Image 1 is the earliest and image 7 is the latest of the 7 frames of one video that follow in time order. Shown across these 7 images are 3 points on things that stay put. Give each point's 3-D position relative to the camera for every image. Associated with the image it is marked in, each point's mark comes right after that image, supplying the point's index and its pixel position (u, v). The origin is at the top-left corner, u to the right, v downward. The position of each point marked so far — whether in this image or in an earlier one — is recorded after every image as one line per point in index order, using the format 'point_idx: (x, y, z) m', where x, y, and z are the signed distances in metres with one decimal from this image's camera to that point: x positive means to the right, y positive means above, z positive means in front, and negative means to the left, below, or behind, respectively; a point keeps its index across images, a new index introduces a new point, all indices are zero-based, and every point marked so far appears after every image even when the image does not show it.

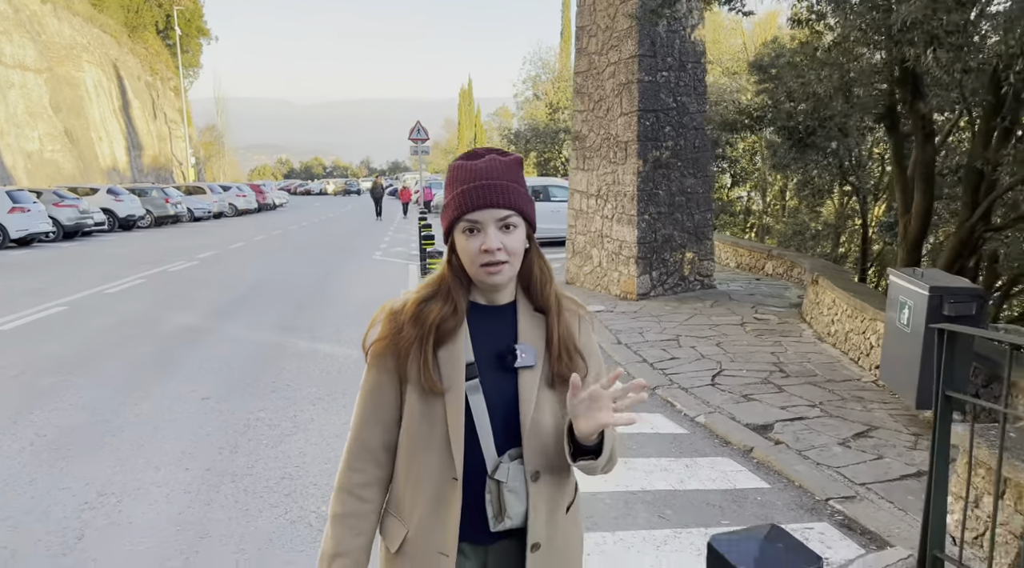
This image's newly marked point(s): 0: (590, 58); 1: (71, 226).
0: (+1.1, +3.3, +10.1) m
1: (-12.1, +1.6, +19.2) m
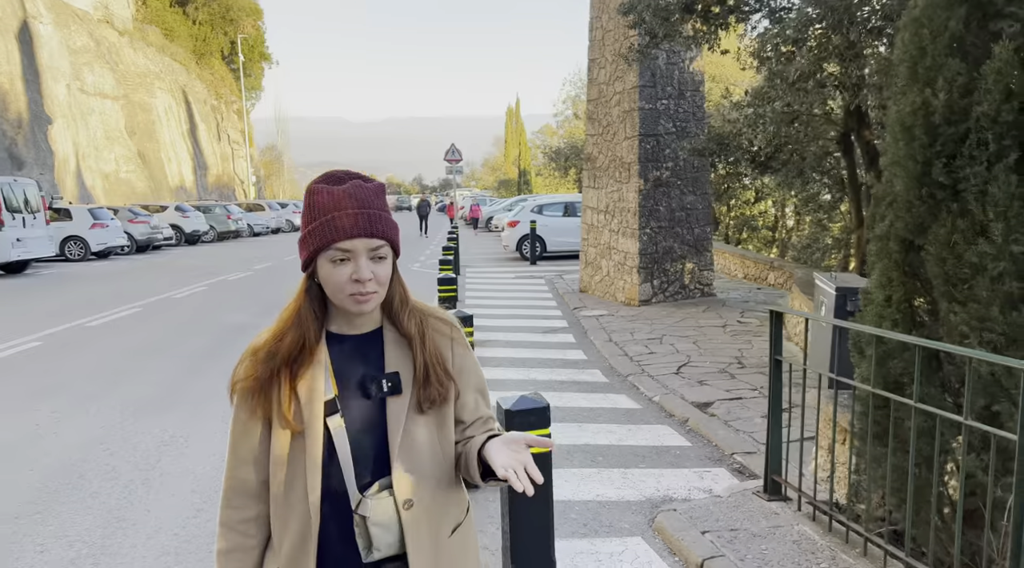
0: (+1.4, +3.1, +11.2) m
1: (-11.1, +1.3, +21.2) m
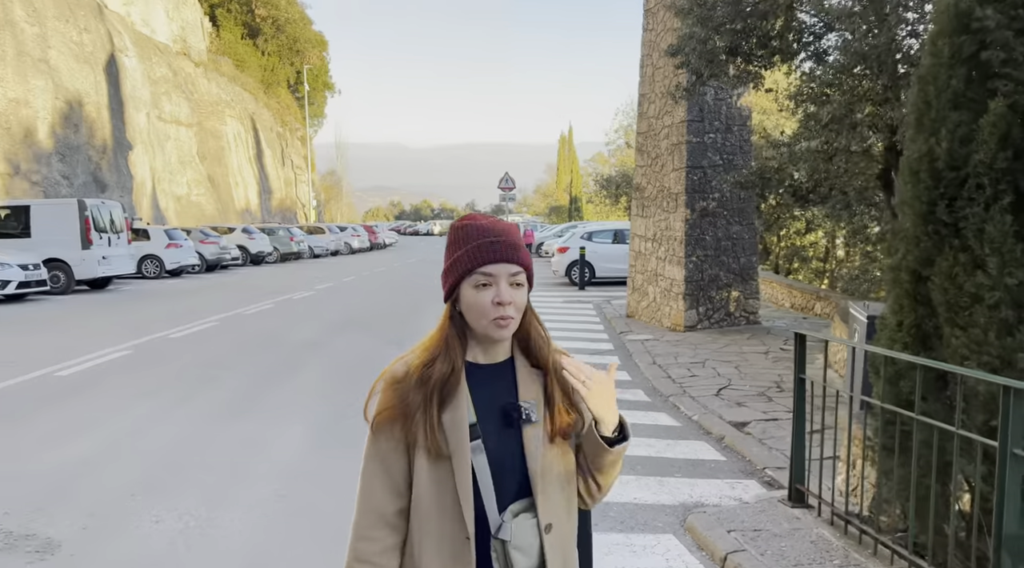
0: (+2.3, +2.7, +11.7) m
1: (-9.5, +0.8, +22.5) m
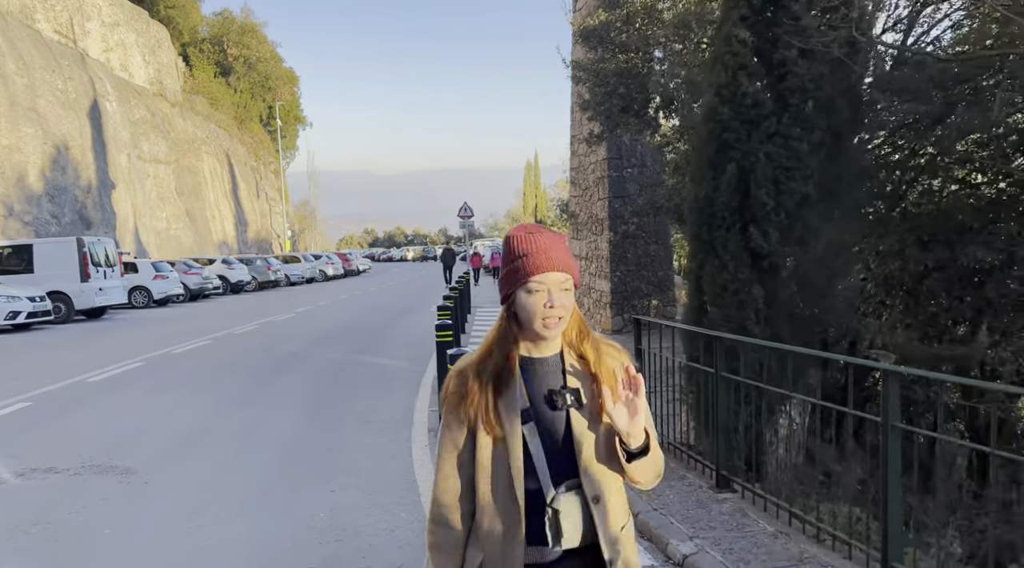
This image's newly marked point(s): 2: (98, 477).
0: (+1.3, +2.5, +13.7) m
1: (-10.8, -0.2, +24.0) m
2: (-3.1, -1.5, +5.2) m
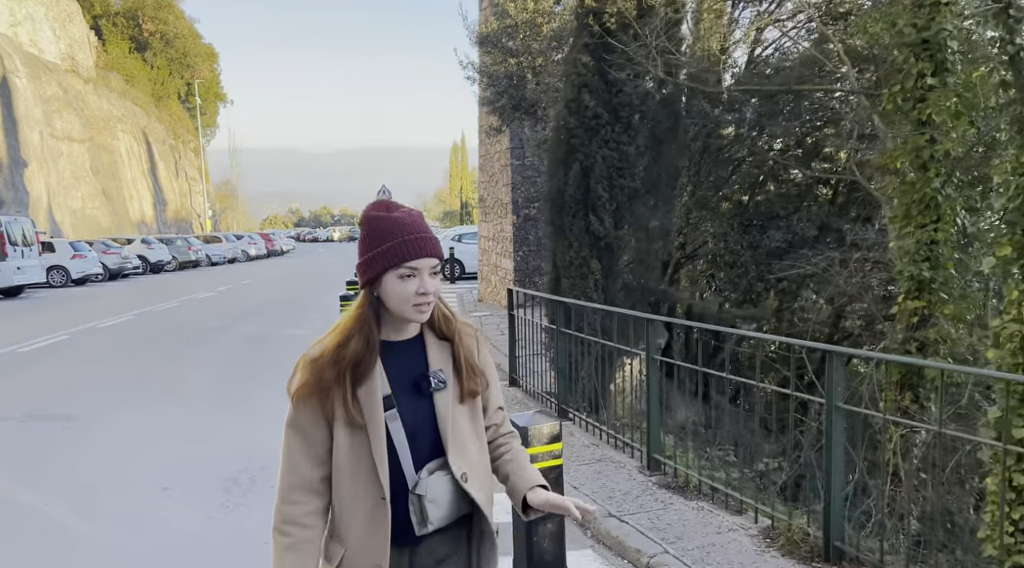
0: (-0.5, +2.9, +14.9) m
1: (-13.6, +0.5, +24.1) m
2: (-4.1, -1.3, +6.1) m
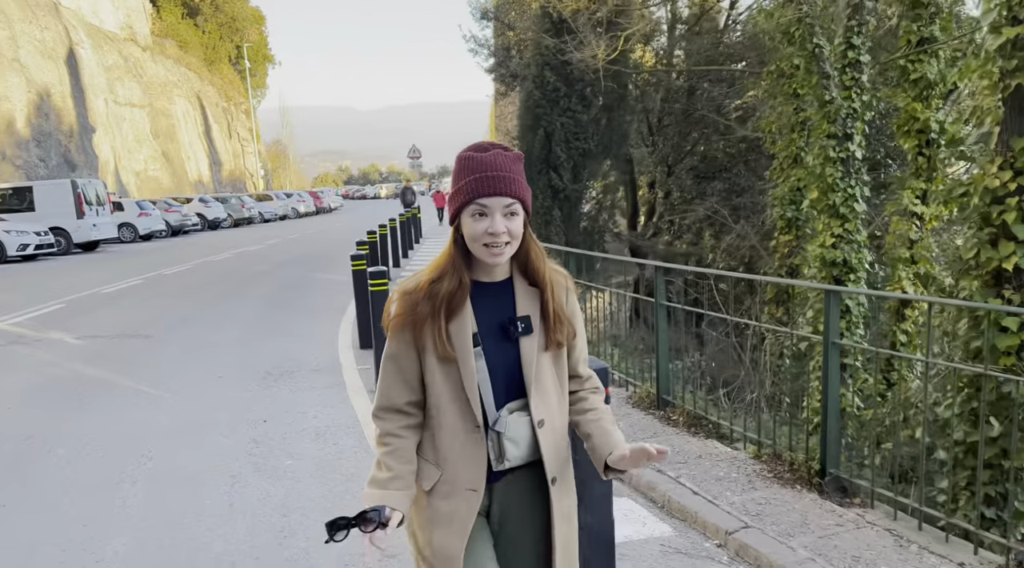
0: (-0.3, +4.1, +16.3) m
1: (-12.6, +2.2, +26.5) m
2: (-4.4, -0.7, +8.1) m
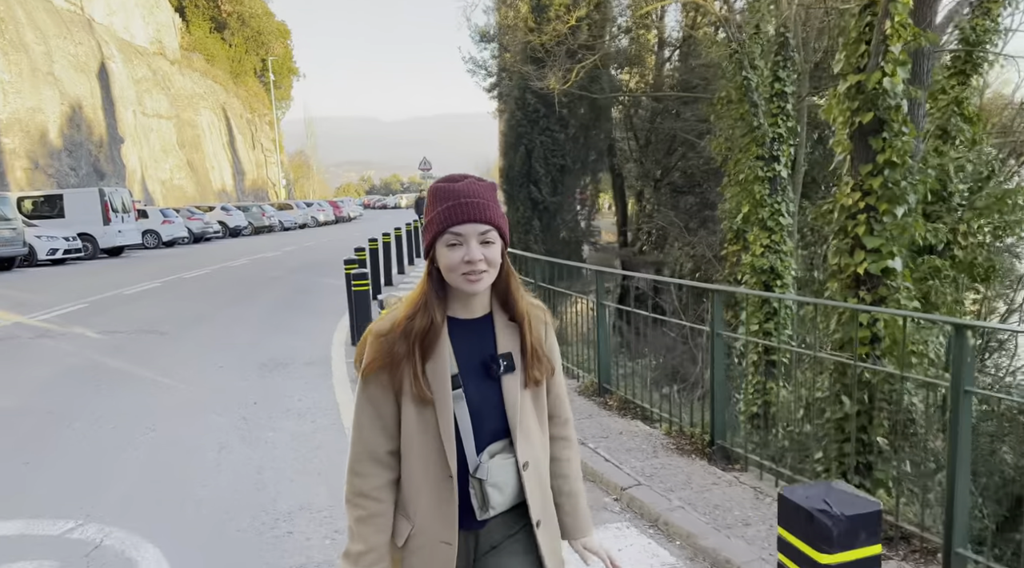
0: (-0.2, +3.9, +17.1) m
1: (-12.3, +2.0, +27.6) m
2: (-4.6, -0.7, +8.9) m
